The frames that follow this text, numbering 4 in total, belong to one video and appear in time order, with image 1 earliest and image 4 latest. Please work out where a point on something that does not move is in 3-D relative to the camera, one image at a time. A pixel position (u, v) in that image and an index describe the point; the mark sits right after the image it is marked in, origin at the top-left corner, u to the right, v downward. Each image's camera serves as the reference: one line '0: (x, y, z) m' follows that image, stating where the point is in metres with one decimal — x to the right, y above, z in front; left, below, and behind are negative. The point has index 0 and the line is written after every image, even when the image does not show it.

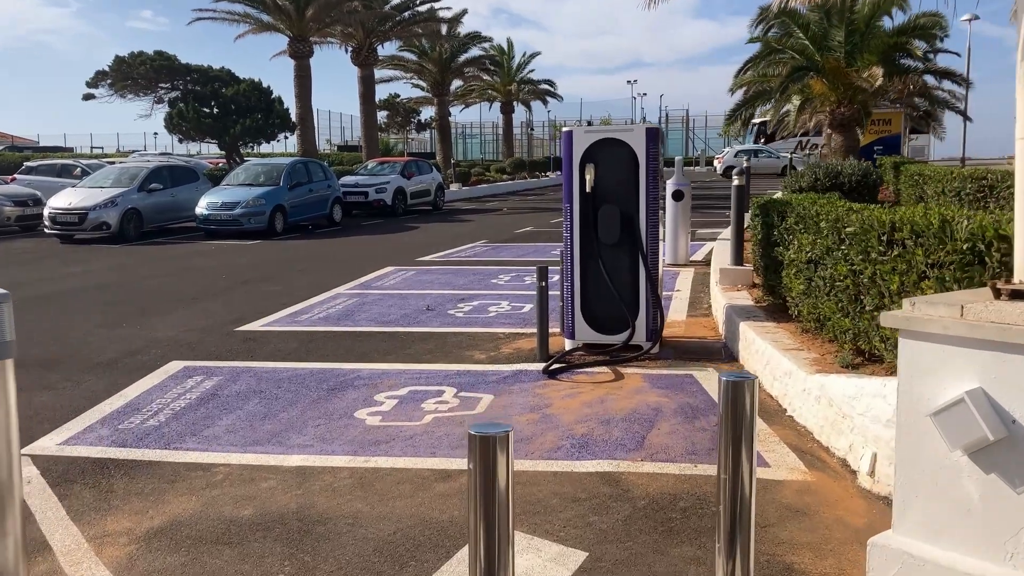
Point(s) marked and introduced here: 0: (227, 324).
0: (-2.7, -0.4, +8.5) m
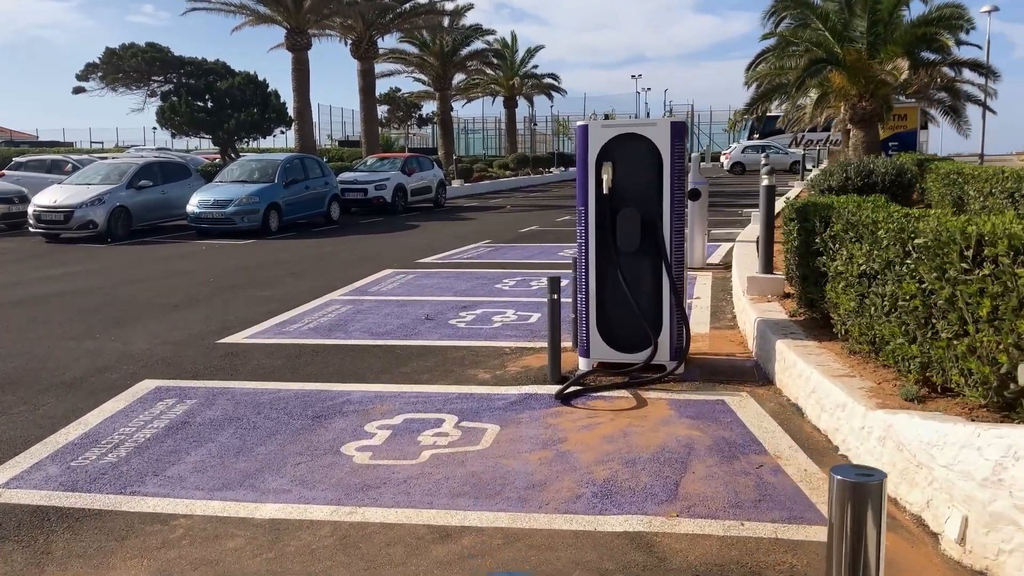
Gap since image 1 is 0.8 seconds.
0: (-2.7, -0.4, +7.8) m
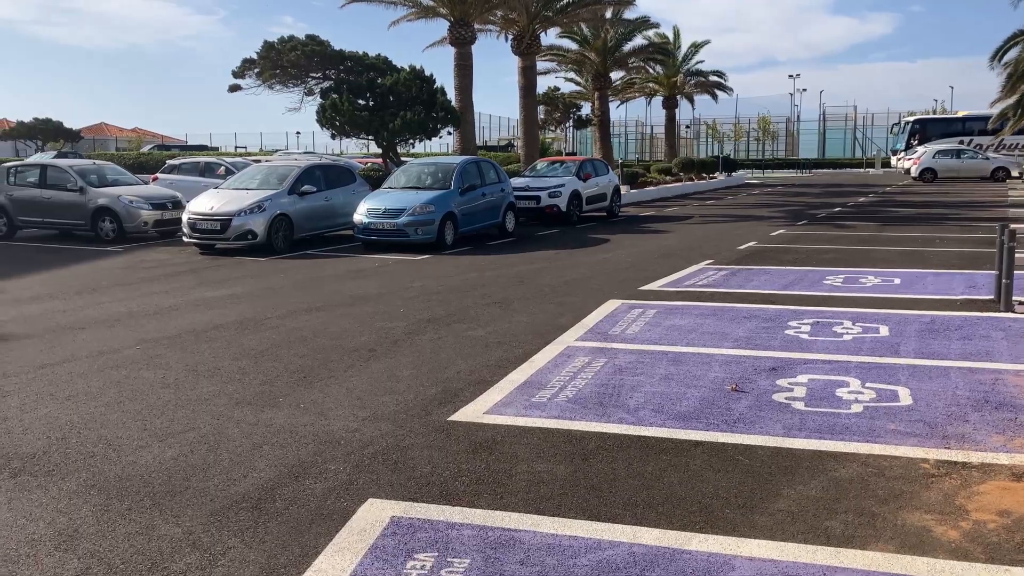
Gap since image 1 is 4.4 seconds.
0: (-0.5, -0.7, +5.5) m
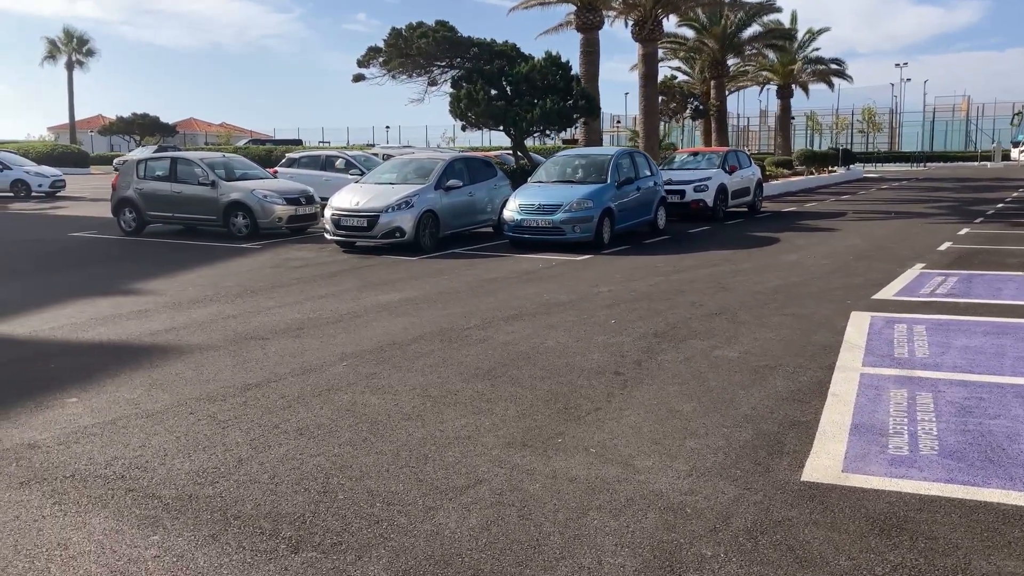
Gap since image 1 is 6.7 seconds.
0: (+1.2, -0.8, +4.4) m
